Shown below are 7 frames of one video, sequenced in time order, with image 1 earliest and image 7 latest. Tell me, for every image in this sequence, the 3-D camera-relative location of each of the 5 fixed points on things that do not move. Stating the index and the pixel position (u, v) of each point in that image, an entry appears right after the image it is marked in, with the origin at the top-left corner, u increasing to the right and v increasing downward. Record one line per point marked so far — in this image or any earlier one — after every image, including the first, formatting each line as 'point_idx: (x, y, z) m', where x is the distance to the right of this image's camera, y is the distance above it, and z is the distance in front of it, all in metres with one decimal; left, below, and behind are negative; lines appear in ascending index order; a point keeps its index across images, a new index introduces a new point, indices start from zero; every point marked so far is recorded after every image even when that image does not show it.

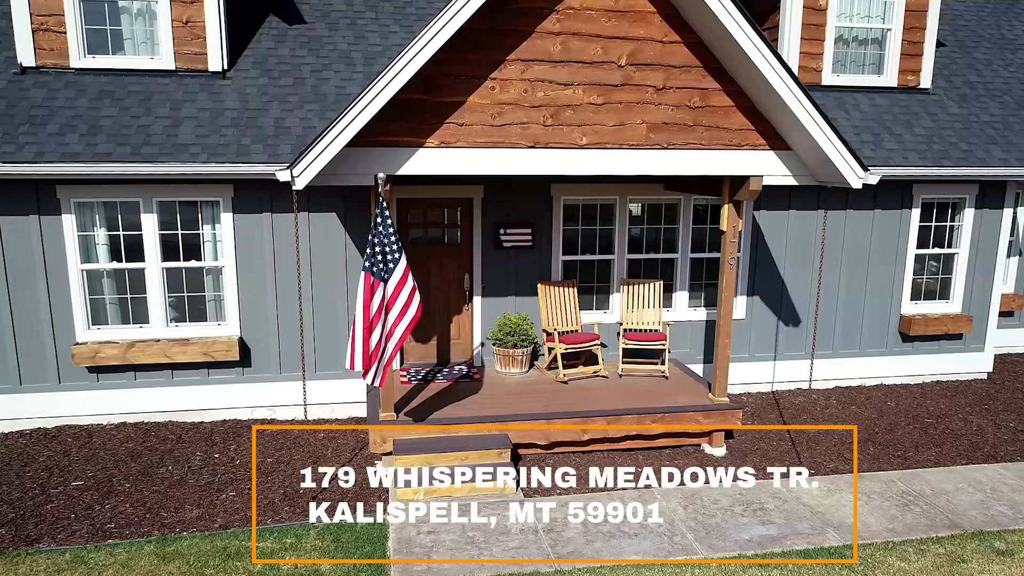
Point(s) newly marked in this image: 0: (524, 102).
0: (+0.1, +1.6, +6.5) m
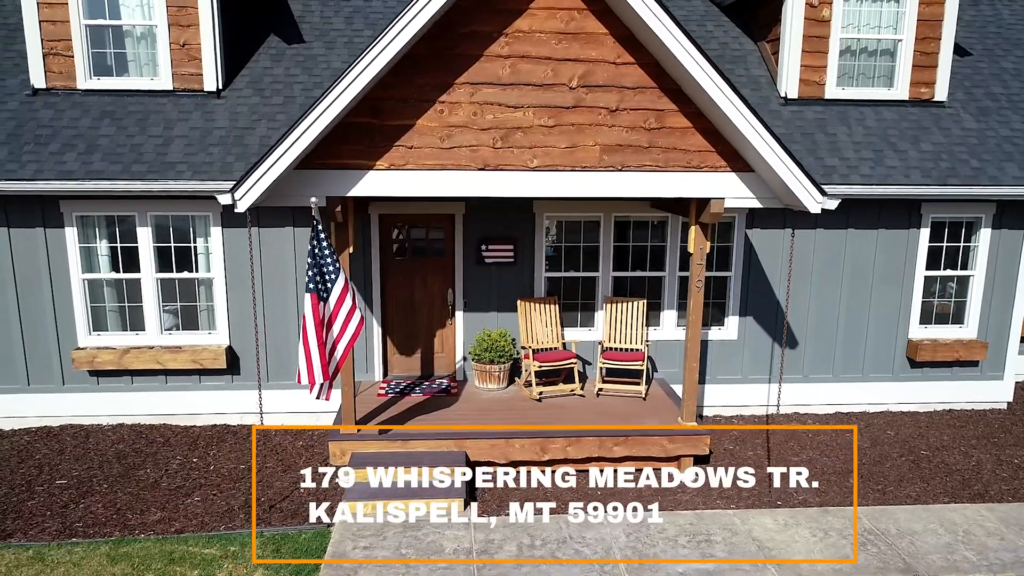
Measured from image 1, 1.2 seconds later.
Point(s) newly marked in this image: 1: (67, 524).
0: (-0.3, +1.4, +6.6) m
1: (-3.9, -2.1, +6.8) m
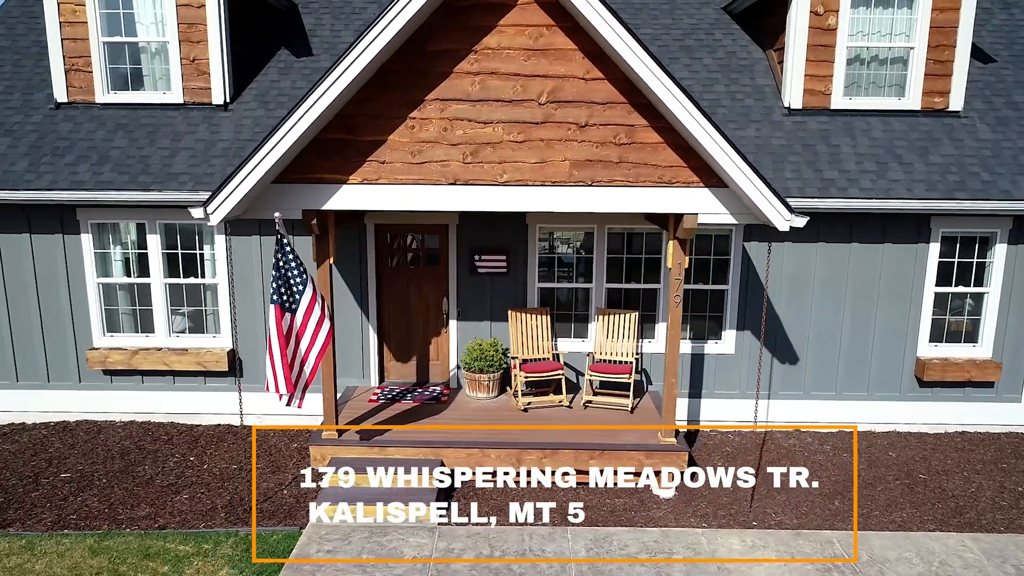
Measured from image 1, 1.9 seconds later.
0: (-0.6, +1.3, +6.7) m
1: (-4.2, -2.1, +7.2) m
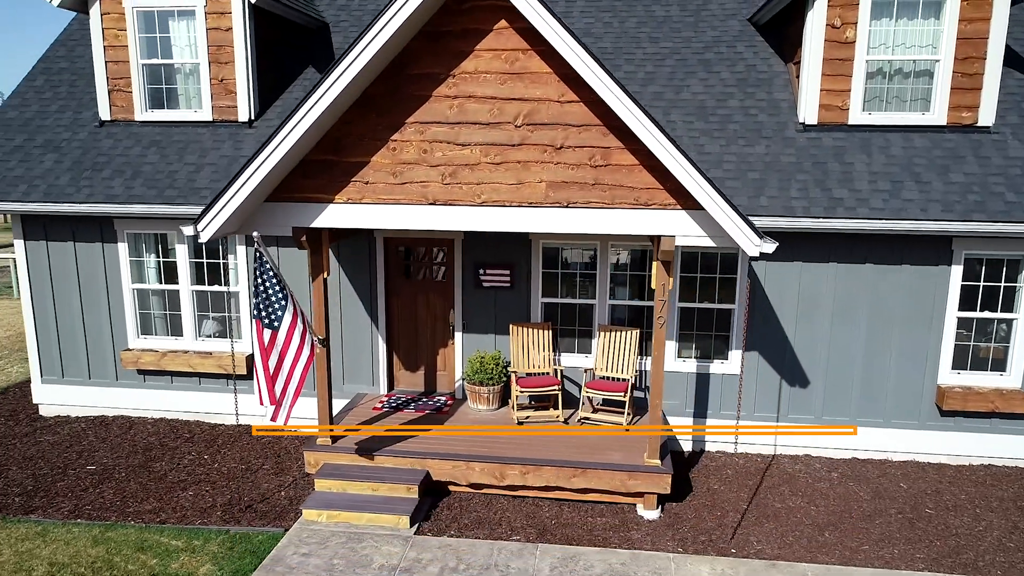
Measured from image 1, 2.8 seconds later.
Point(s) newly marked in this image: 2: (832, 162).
0: (-0.8, +1.1, +6.9) m
1: (-4.4, -2.2, +7.8) m
2: (+3.6, +1.4, +8.6) m
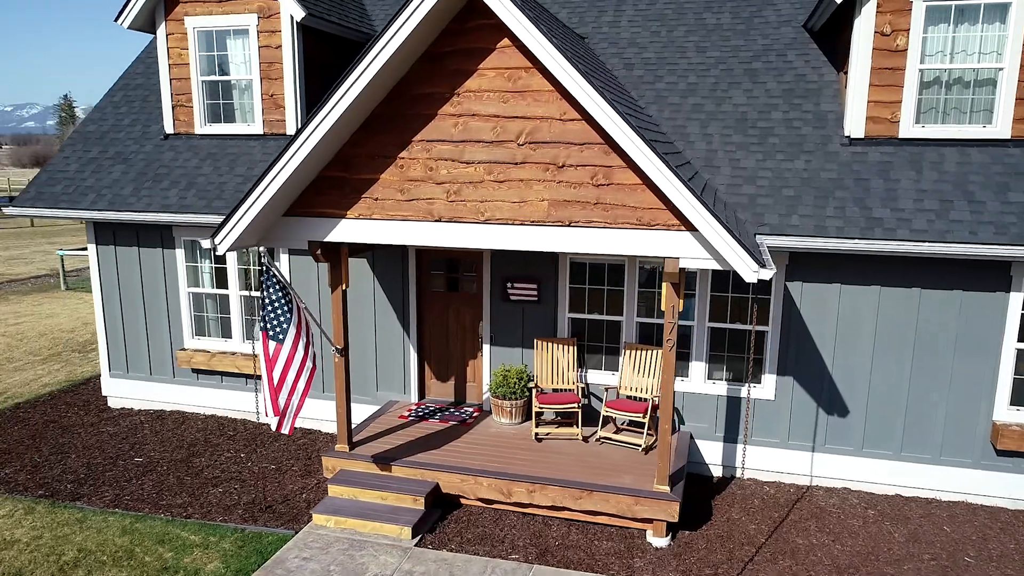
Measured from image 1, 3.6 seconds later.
0: (-0.8, +1.0, +7.0) m
1: (-4.3, -2.3, +8.4) m
2: (+3.8, +1.2, +8.1) m
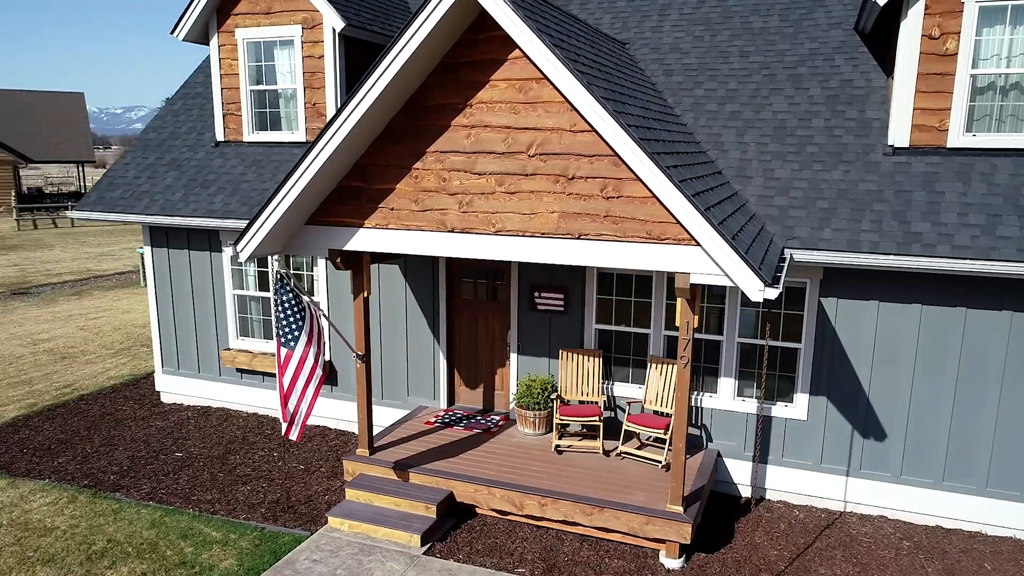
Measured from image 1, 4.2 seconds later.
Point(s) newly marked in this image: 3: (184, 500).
0: (-0.6, +0.9, +7.0) m
1: (-4.1, -2.3, +8.8) m
2: (+4.1, +1.0, +7.6) m
3: (-3.6, -2.4, +8.5) m
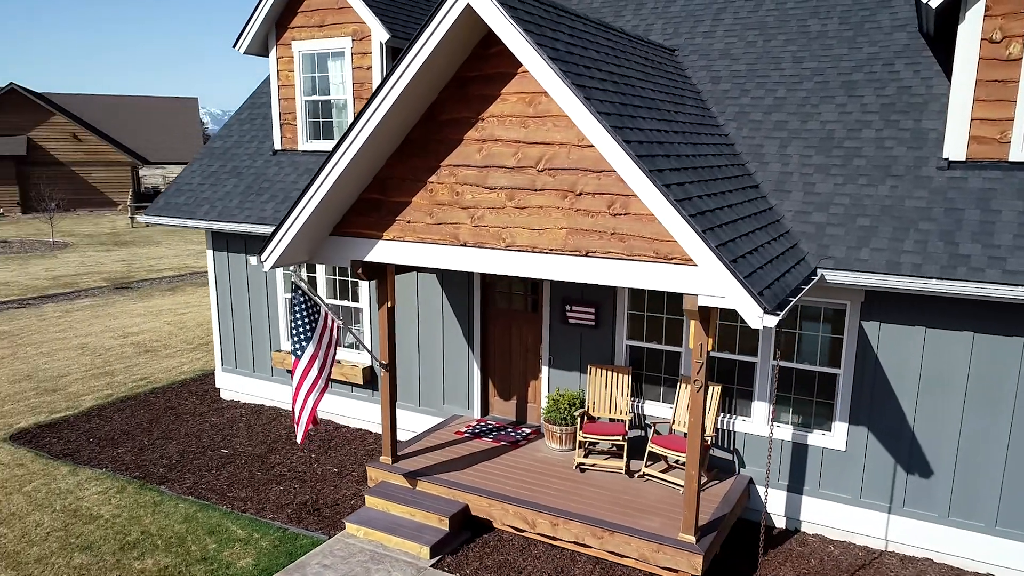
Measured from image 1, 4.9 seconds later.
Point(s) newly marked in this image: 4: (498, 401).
0: (-0.5, +0.8, +7.0) m
1: (-3.8, -2.3, +9.2) m
2: (+4.2, +0.7, +7.0) m
3: (-3.4, -2.4, +8.8) m
4: (-0.2, -1.5, +9.9) m
